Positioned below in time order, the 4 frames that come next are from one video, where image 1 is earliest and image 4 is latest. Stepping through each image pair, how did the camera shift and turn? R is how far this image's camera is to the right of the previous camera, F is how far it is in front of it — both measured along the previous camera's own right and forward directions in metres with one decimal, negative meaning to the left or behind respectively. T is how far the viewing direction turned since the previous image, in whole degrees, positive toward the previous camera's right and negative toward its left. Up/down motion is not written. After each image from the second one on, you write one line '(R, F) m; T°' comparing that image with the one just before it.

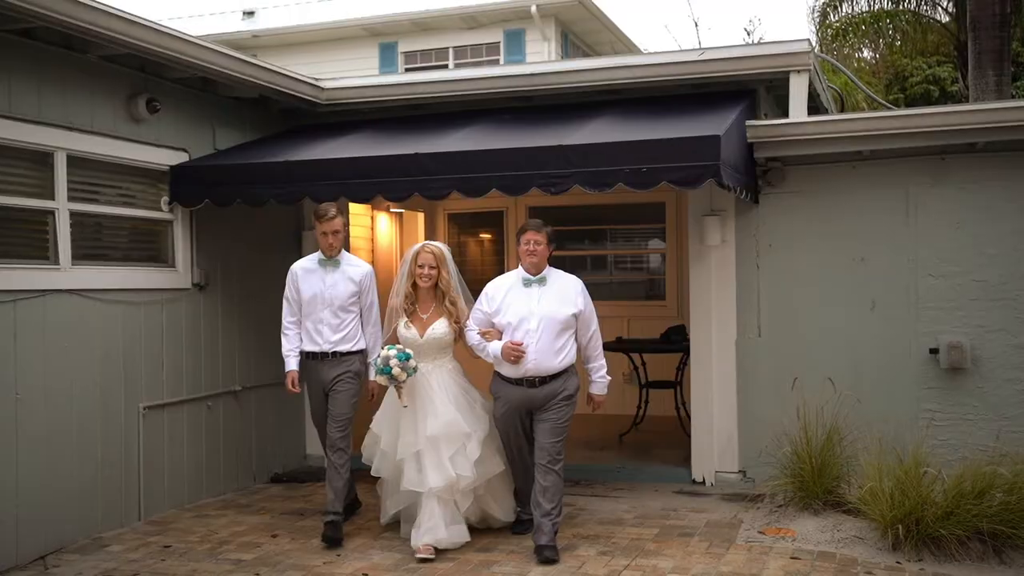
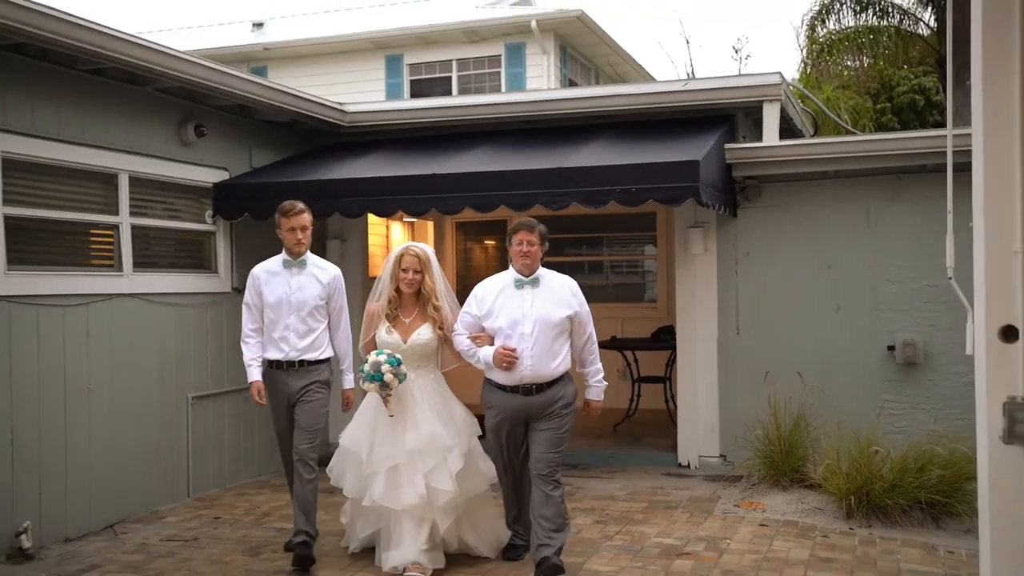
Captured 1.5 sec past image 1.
(-0.1, -0.8) m; 0°
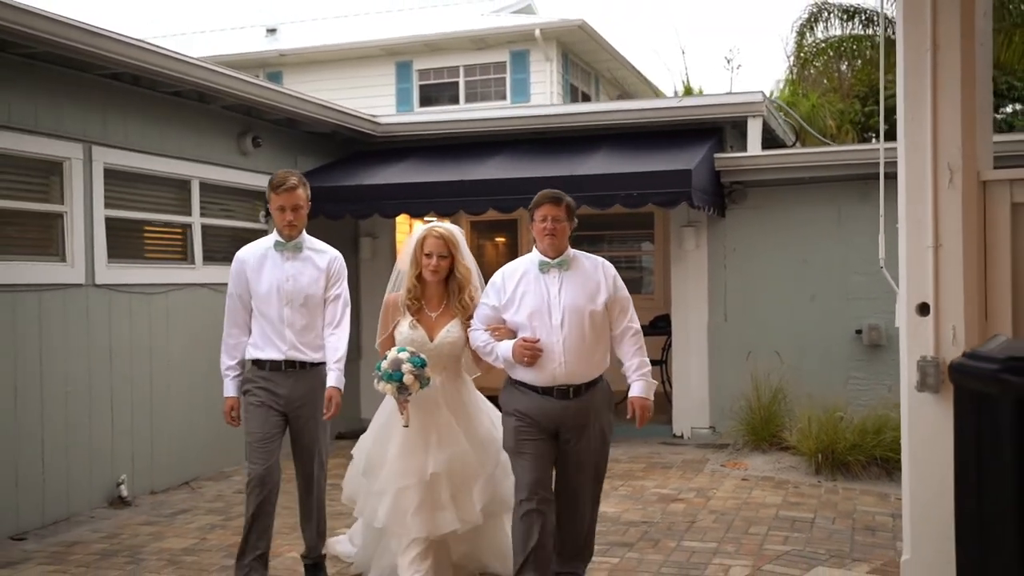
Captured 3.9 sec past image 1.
(-0.2, -1.0) m; 0°
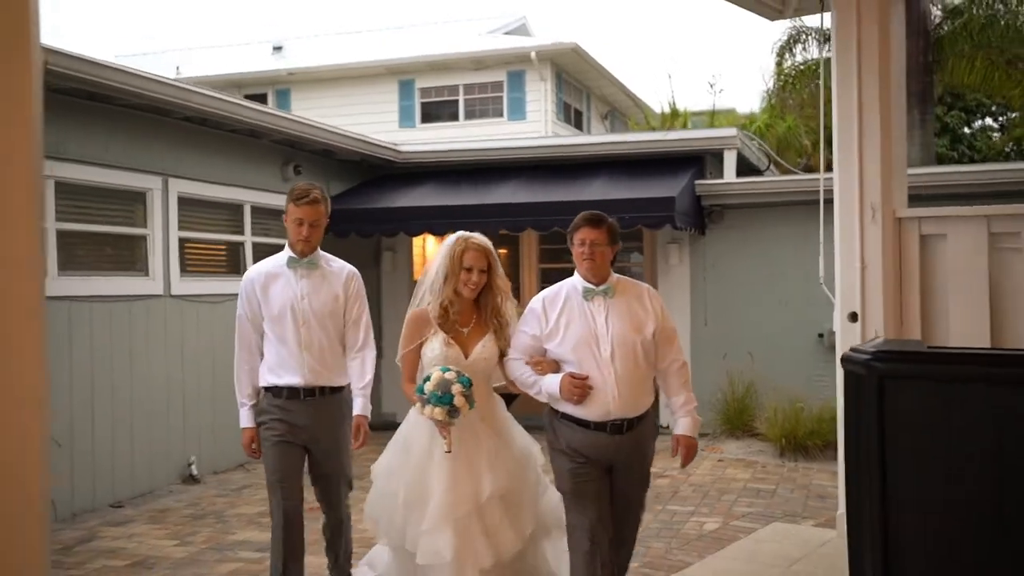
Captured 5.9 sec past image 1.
(-0.2, -1.2) m; +1°
